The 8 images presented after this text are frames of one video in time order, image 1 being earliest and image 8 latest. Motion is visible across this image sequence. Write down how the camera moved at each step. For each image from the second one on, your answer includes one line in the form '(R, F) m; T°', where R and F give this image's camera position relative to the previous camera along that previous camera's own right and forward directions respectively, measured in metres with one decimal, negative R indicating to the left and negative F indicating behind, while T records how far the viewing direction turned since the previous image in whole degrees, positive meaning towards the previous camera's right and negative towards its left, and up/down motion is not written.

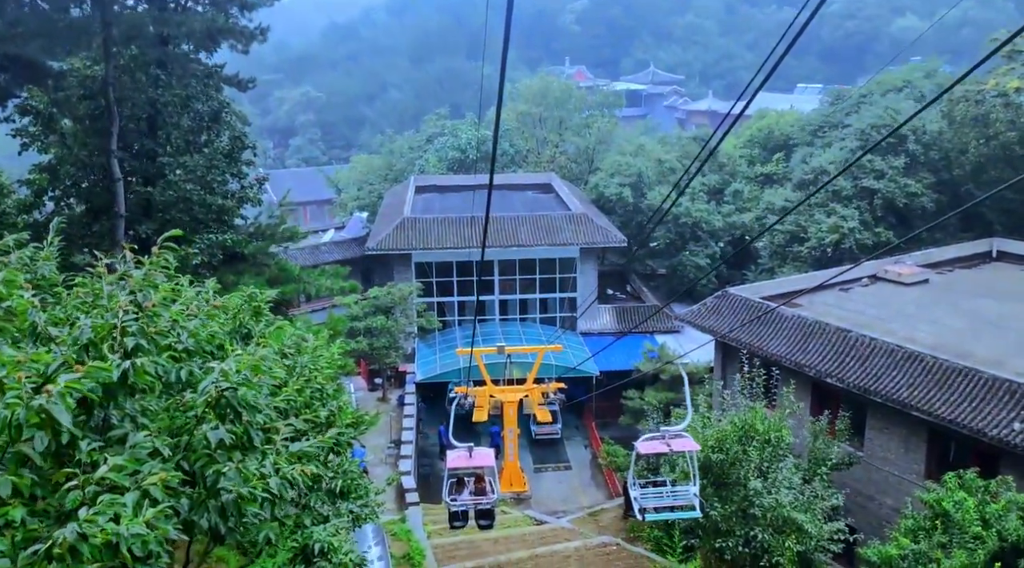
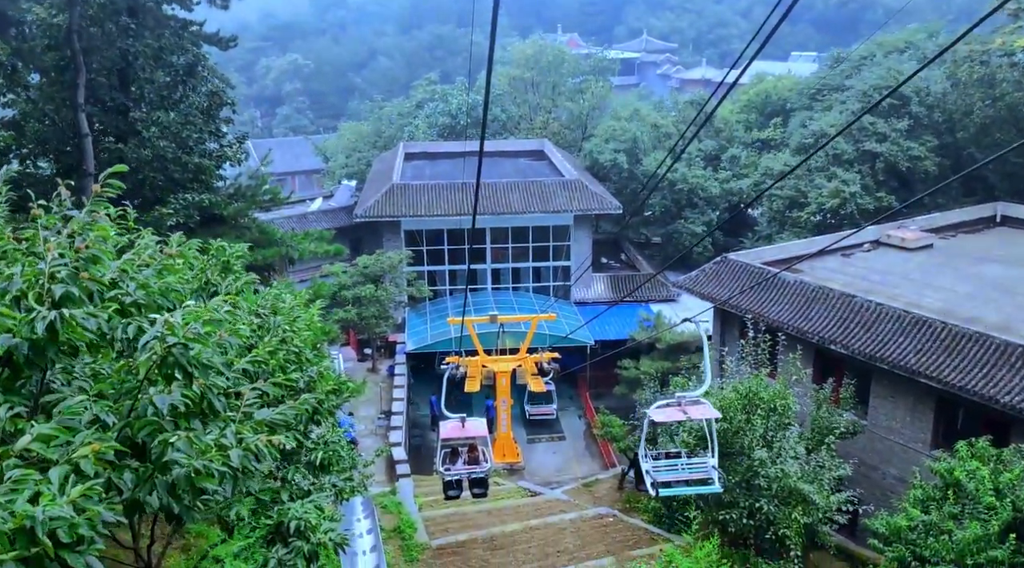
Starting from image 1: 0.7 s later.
(0.0, +0.5) m; +1°
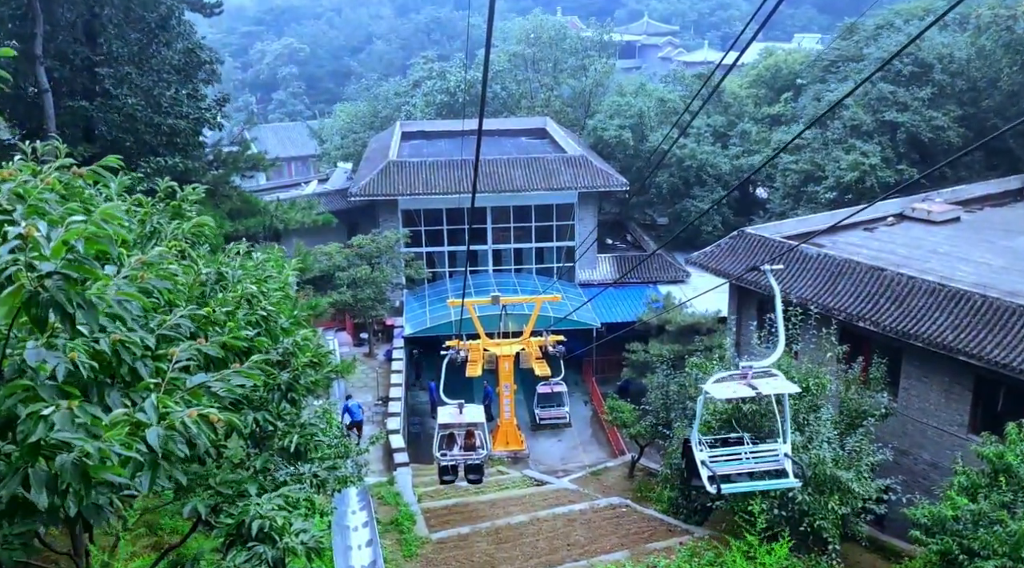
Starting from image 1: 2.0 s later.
(-0.1, +0.9) m; 0°
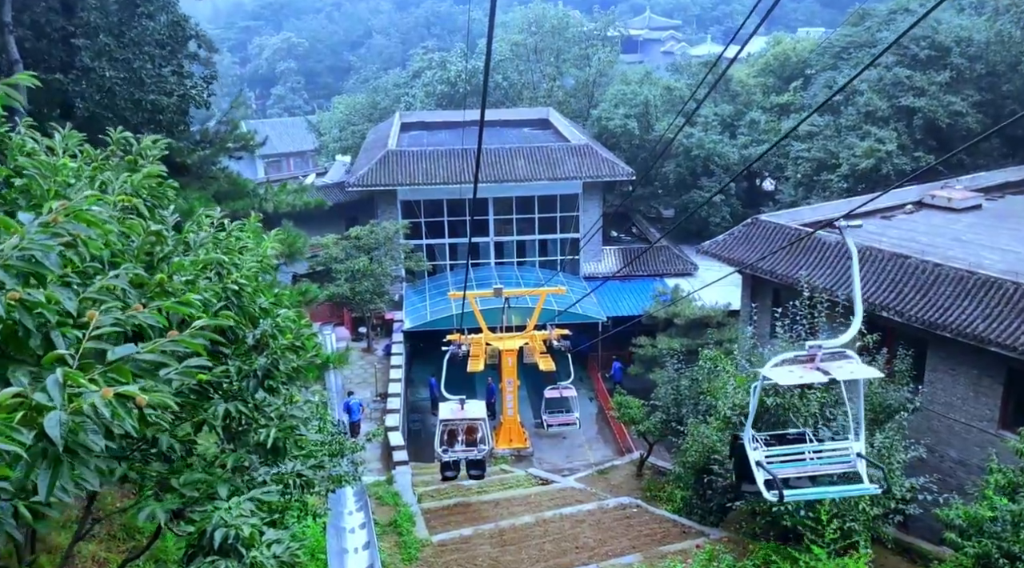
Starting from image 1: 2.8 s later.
(0.0, +0.6) m; 0°
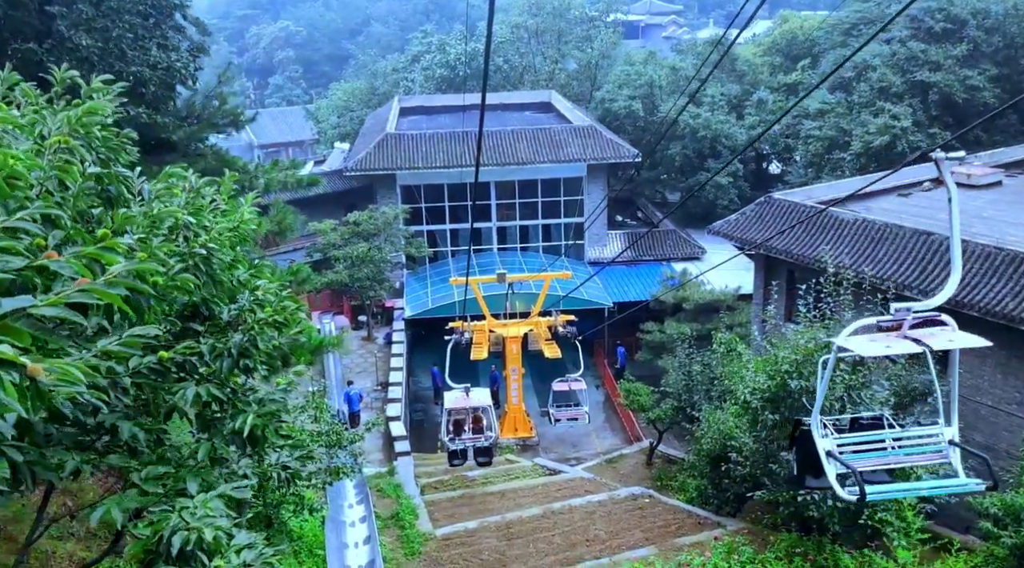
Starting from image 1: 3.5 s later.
(0.0, +0.5) m; 0°
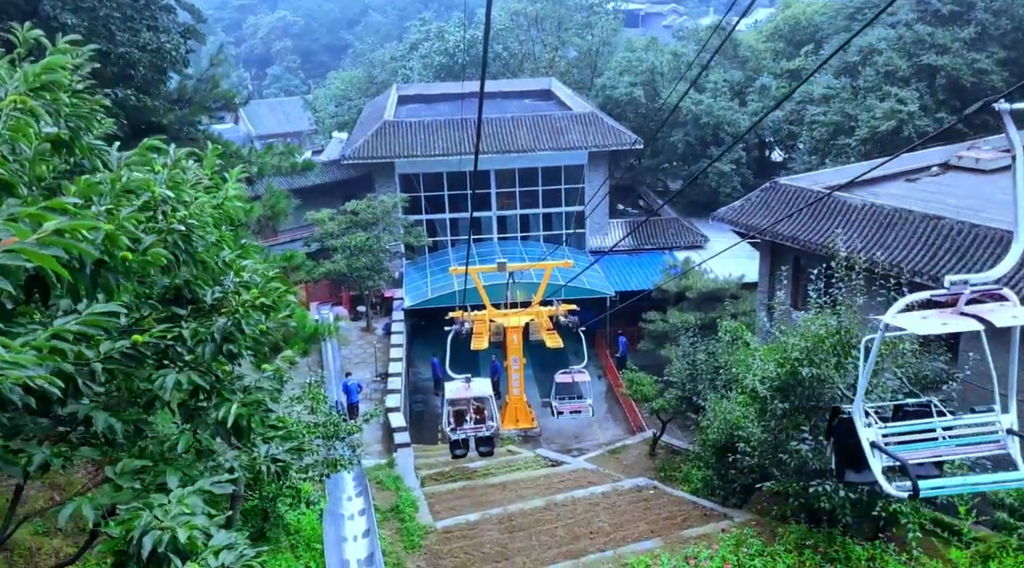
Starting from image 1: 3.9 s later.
(0.0, +0.2) m; 0°
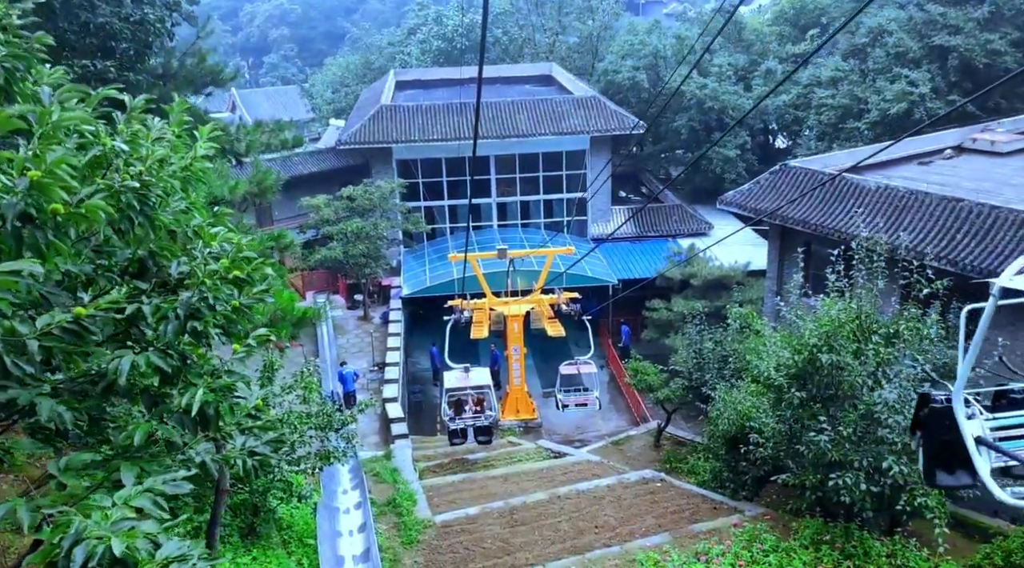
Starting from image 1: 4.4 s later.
(0.0, +0.4) m; 0°
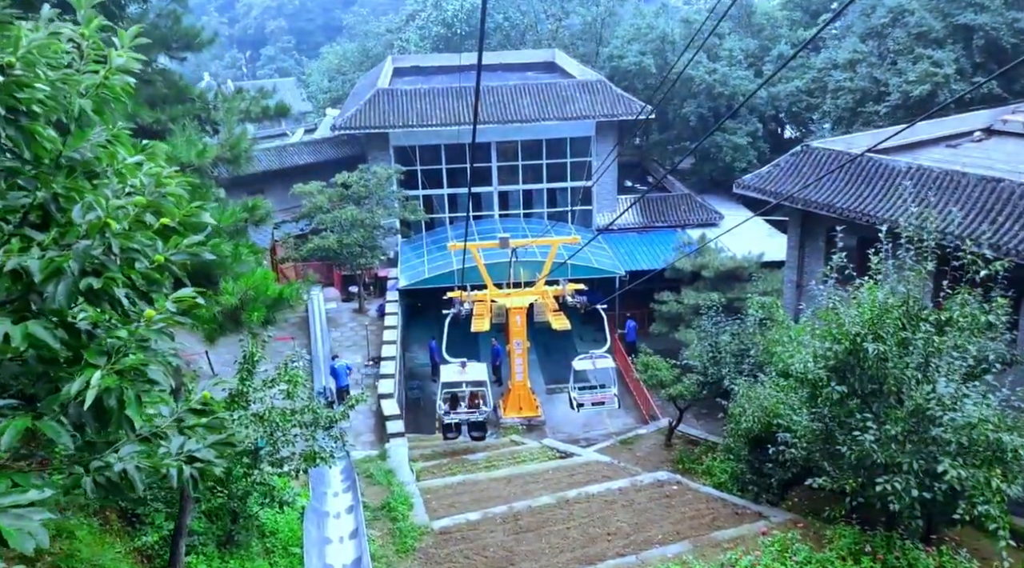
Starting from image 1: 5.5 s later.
(-0.1, +0.8) m; 0°
